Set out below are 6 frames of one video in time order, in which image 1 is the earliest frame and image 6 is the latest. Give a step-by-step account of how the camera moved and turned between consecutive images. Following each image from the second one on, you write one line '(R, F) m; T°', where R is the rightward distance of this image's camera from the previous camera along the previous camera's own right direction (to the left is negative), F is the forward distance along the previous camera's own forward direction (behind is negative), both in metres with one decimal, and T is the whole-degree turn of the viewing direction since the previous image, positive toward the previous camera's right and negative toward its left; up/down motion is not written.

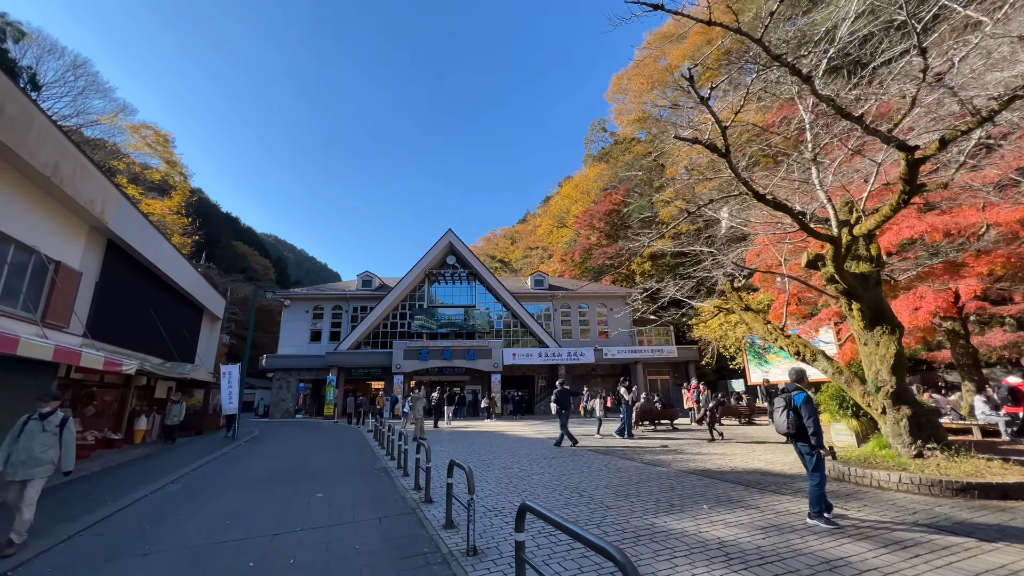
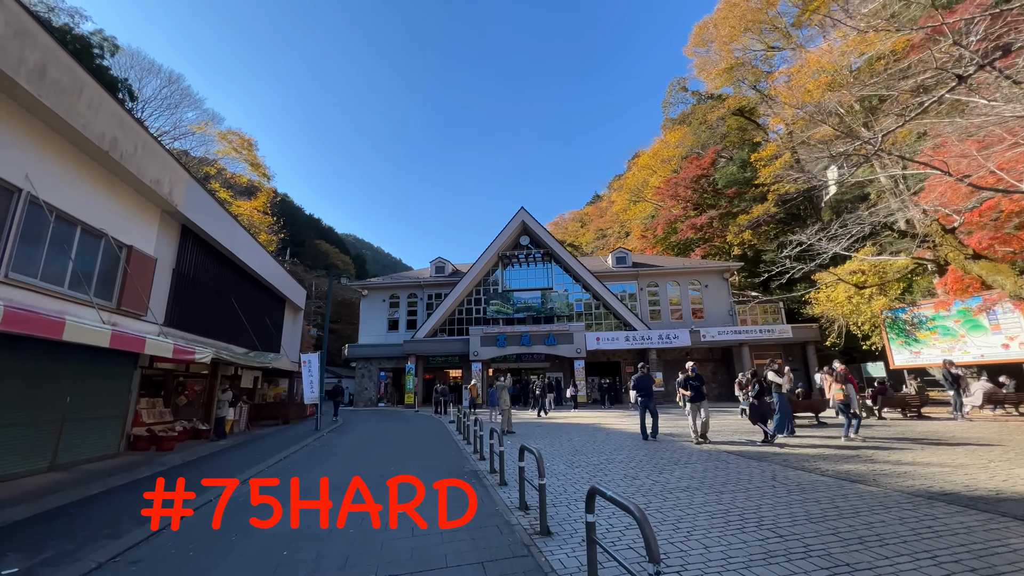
(-0.7, +1.8) m; -9°
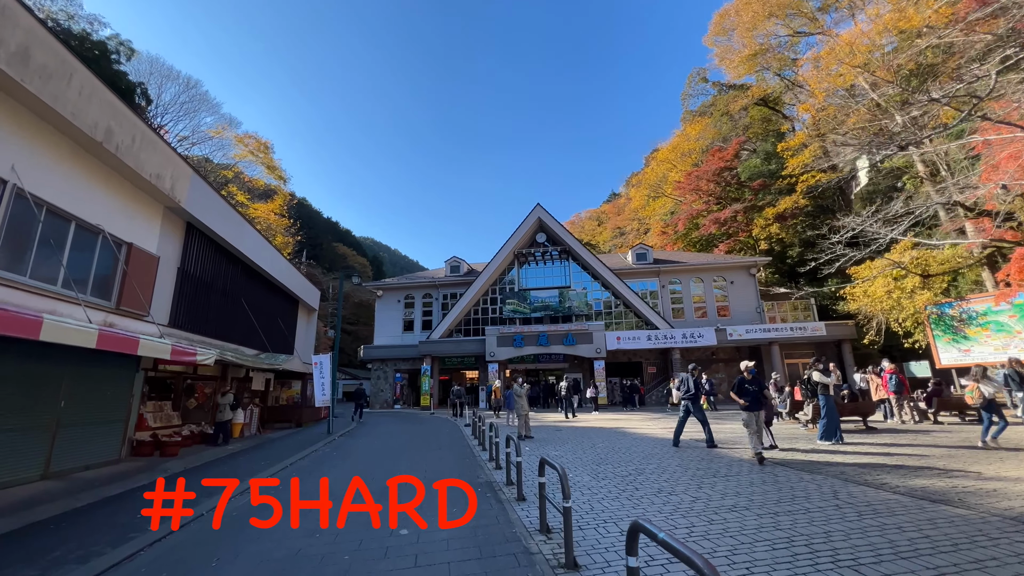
(0.0, +0.7) m; -2°
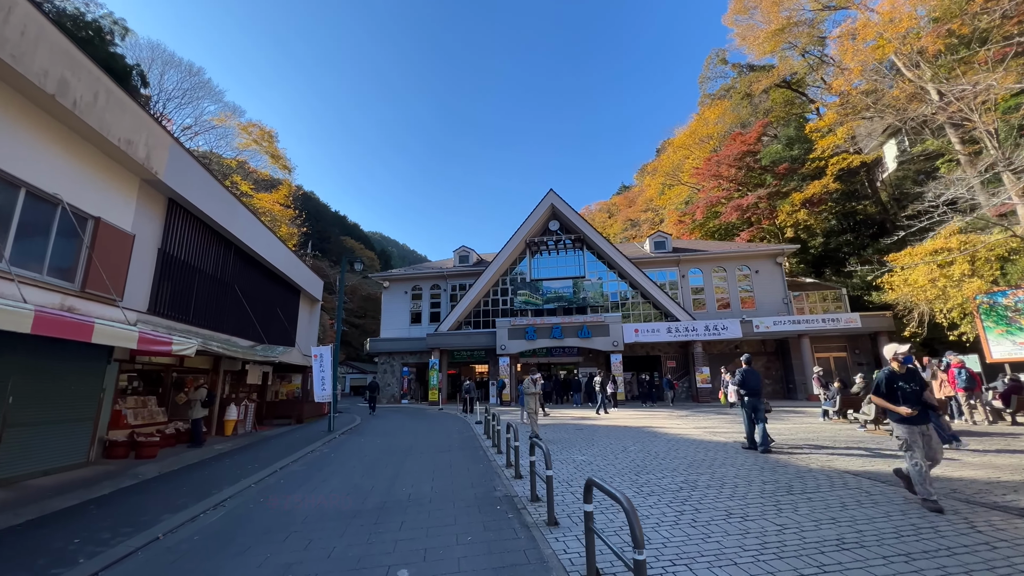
(-0.2, +1.2) m; -1°
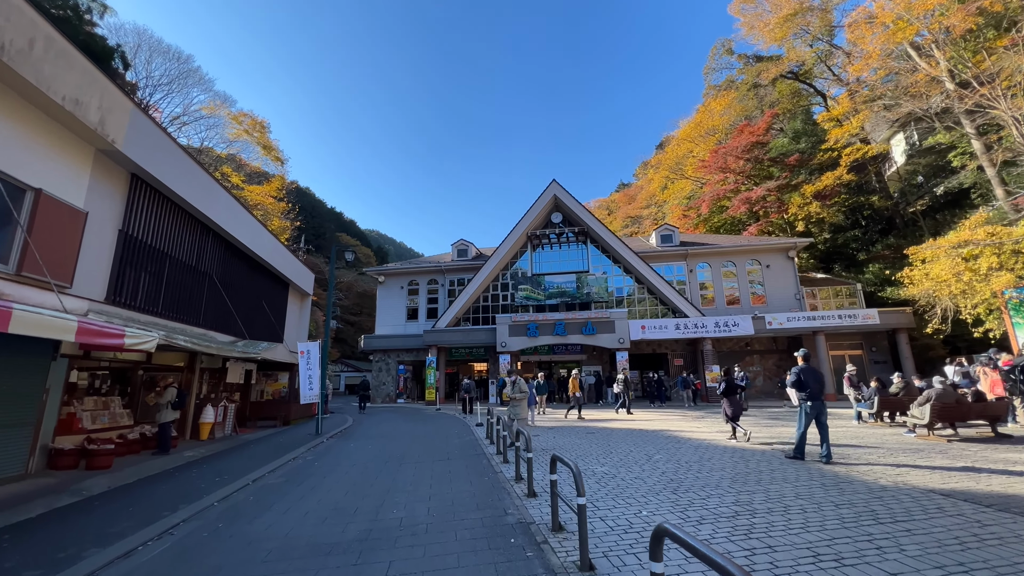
(-0.2, +1.0) m; 0°
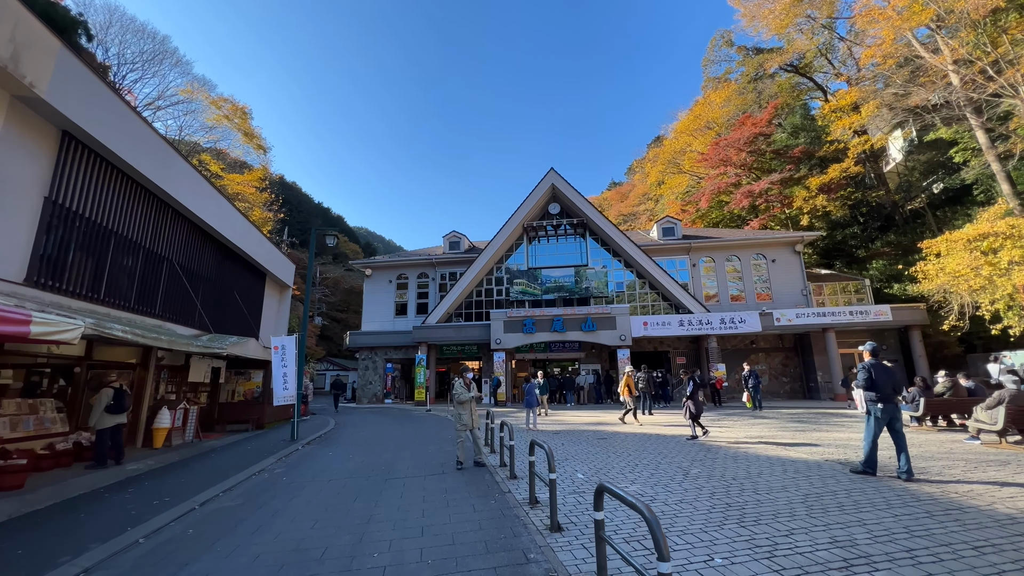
(-0.3, +1.2) m; +1°
